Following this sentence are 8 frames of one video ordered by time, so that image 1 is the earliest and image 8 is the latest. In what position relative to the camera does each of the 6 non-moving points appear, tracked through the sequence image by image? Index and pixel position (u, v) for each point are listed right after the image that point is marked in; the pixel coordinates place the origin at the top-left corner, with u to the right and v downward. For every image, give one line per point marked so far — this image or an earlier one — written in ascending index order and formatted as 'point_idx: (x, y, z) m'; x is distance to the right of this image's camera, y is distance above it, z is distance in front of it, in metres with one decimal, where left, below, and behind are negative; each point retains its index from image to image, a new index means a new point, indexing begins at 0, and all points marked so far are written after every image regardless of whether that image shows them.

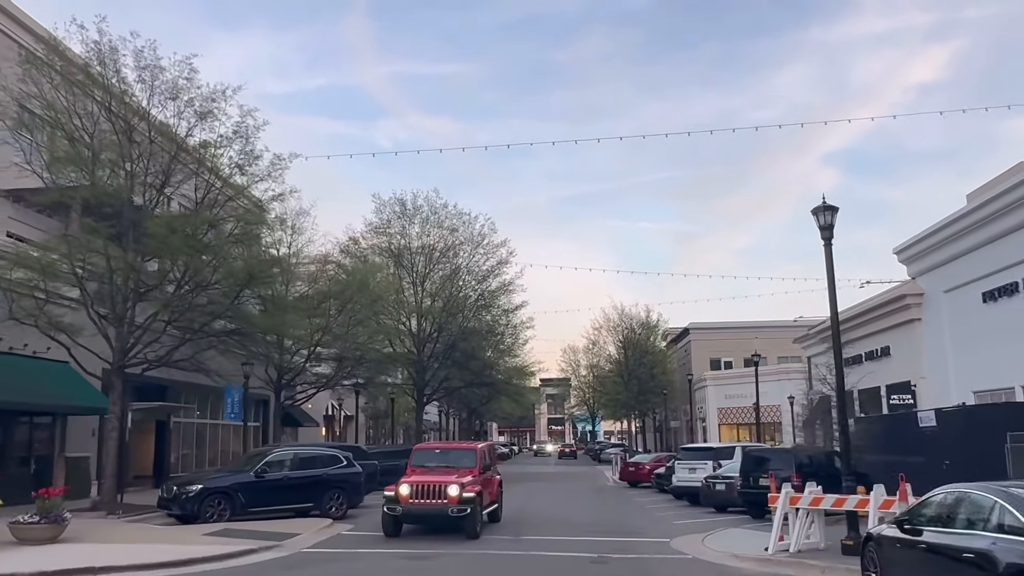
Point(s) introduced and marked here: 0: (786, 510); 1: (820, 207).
0: (+4.6, -3.8, +14.7) m
1: (+5.3, +1.4, +15.0) m
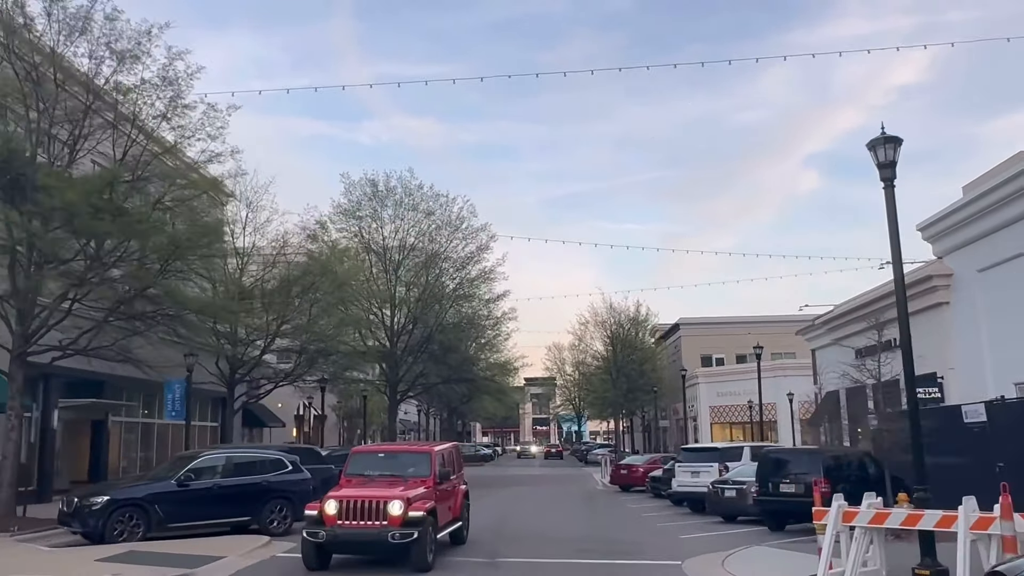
0: (+4.2, -3.1, +11.3) m
1: (+4.9, +2.0, +11.6) m
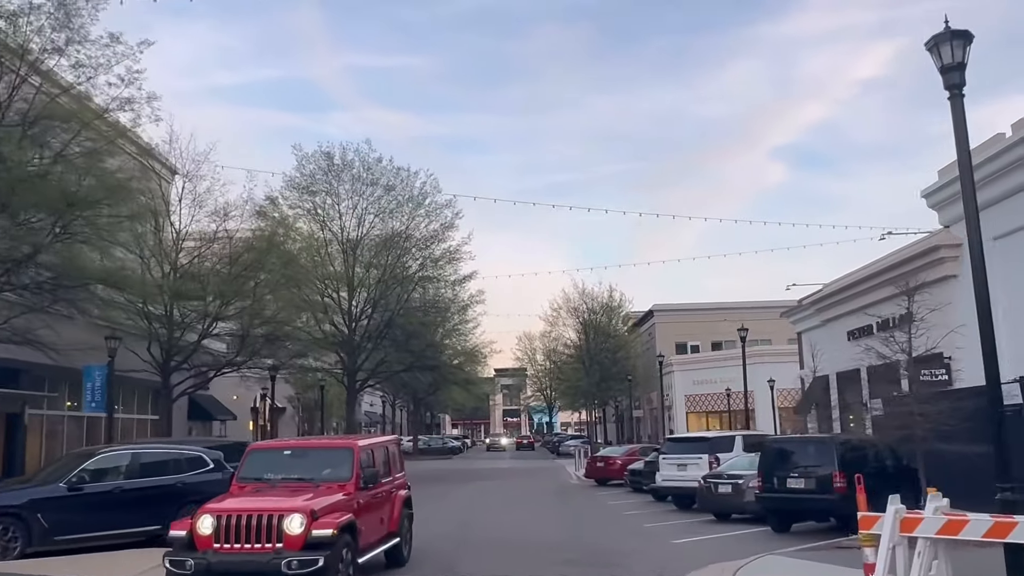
0: (+3.8, -2.5, +8.7) m
1: (+4.4, +2.6, +8.9) m
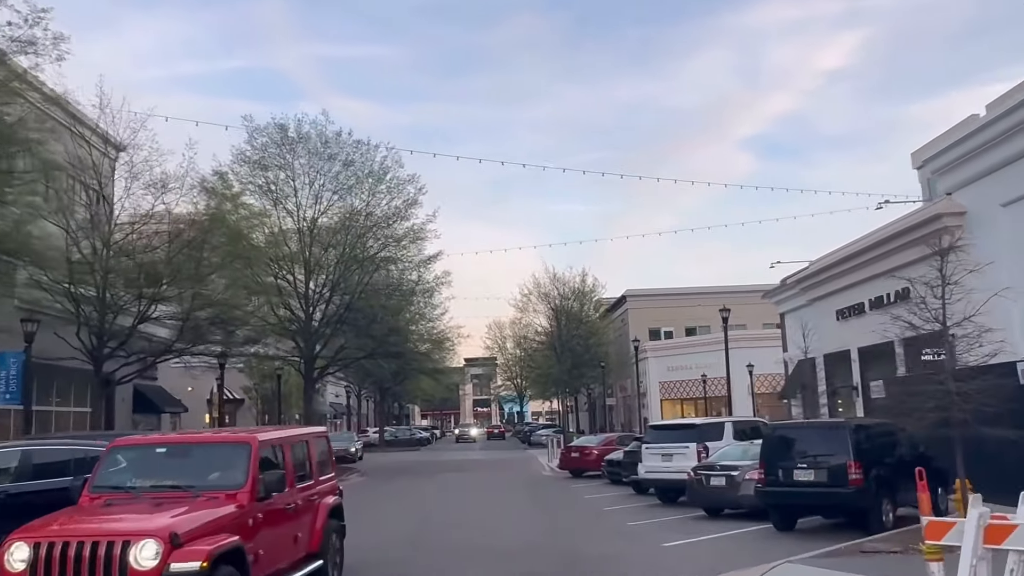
0: (+3.5, -2.0, +6.6) m
1: (+4.1, +3.1, +6.8) m
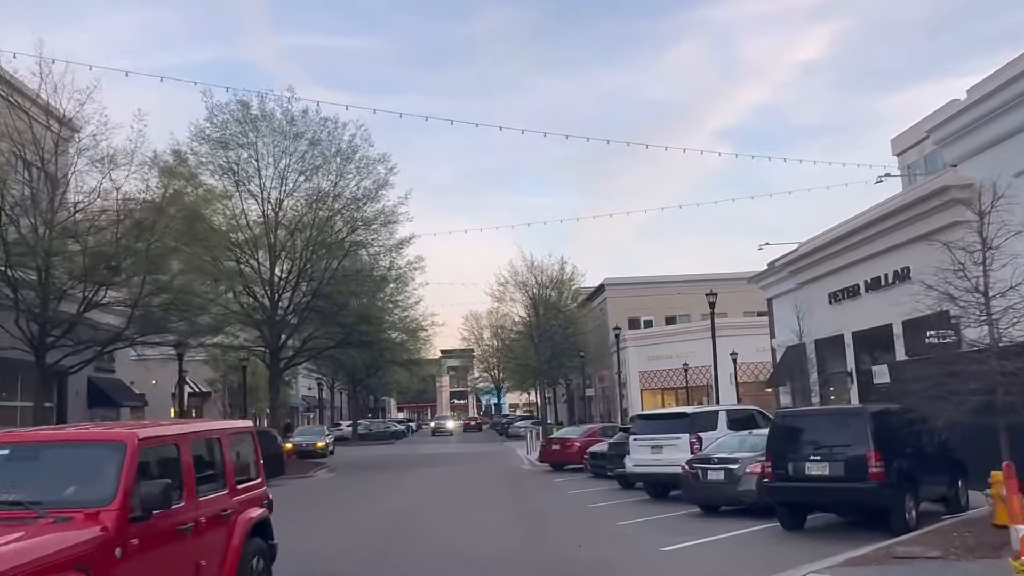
0: (+3.4, -1.7, +5.1) m
1: (+3.9, +3.5, +5.2) m
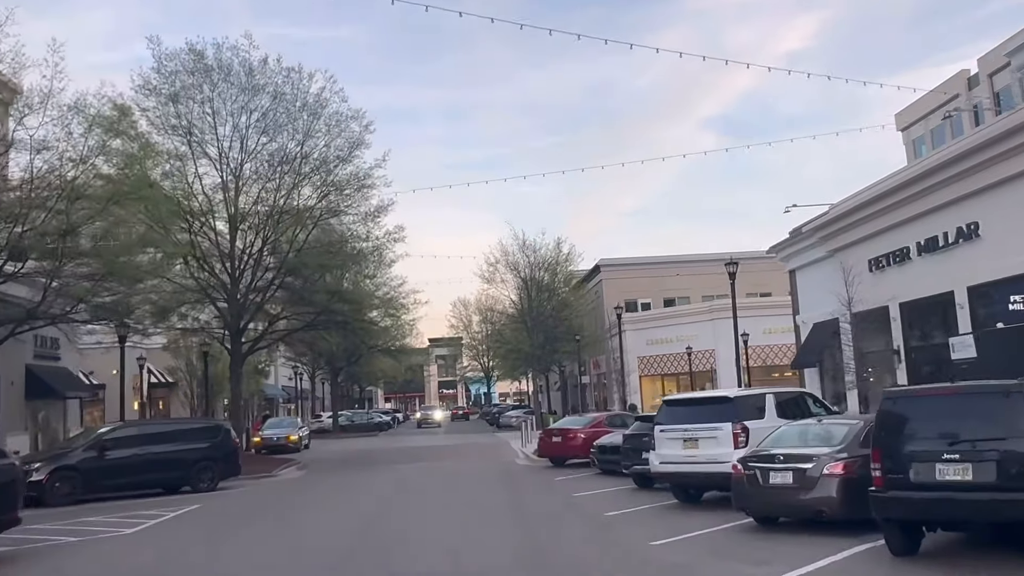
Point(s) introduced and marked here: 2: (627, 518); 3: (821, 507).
0: (+3.5, -1.0, +1.3) m
1: (+4.0, +4.1, +1.4) m
2: (+2.1, -4.1, +15.6) m
3: (+4.0, -2.8, +11.3) m
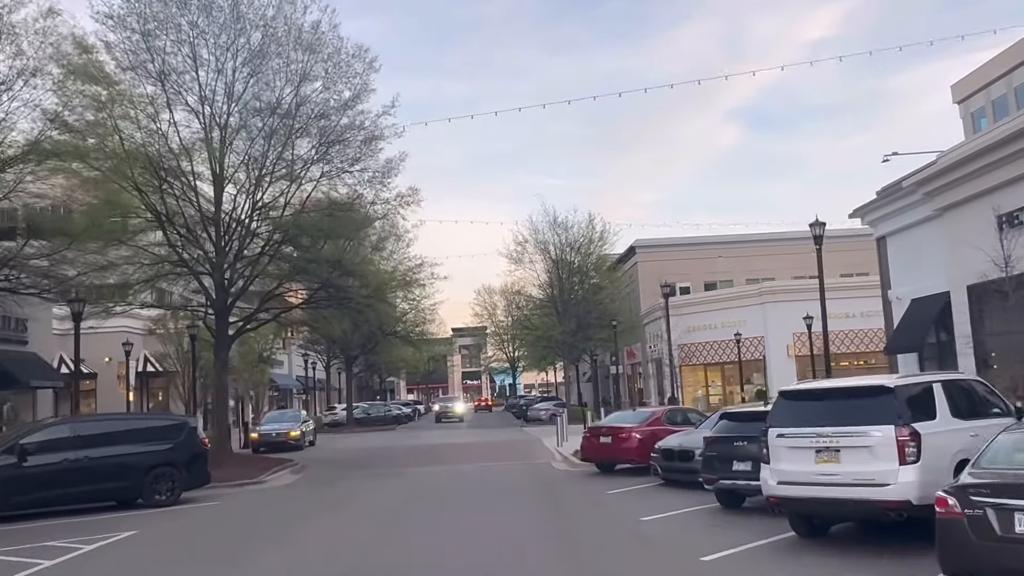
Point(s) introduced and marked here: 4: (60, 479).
0: (+3.7, -0.4, -3.6) m
1: (+4.2, +4.7, -3.5) m
2: (+2.7, -3.4, +10.8) m
3: (+4.5, -2.1, +6.5) m
4: (-8.3, -3.5, +16.0) m
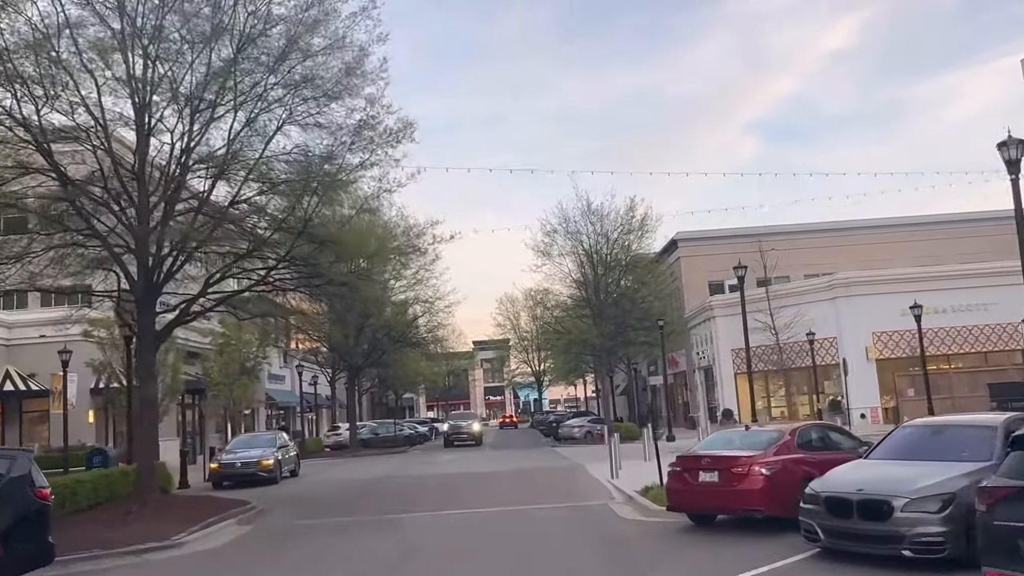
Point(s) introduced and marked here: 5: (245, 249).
0: (+3.7, +0.8, -11.0) m
1: (+4.1, +6.0, -10.8) m
2: (+3.1, -2.4, +3.4) m
3: (+4.8, -1.1, -1.0) m
4: (-7.7, -2.8, +8.9) m
5: (-6.1, +0.9, +20.1) m
